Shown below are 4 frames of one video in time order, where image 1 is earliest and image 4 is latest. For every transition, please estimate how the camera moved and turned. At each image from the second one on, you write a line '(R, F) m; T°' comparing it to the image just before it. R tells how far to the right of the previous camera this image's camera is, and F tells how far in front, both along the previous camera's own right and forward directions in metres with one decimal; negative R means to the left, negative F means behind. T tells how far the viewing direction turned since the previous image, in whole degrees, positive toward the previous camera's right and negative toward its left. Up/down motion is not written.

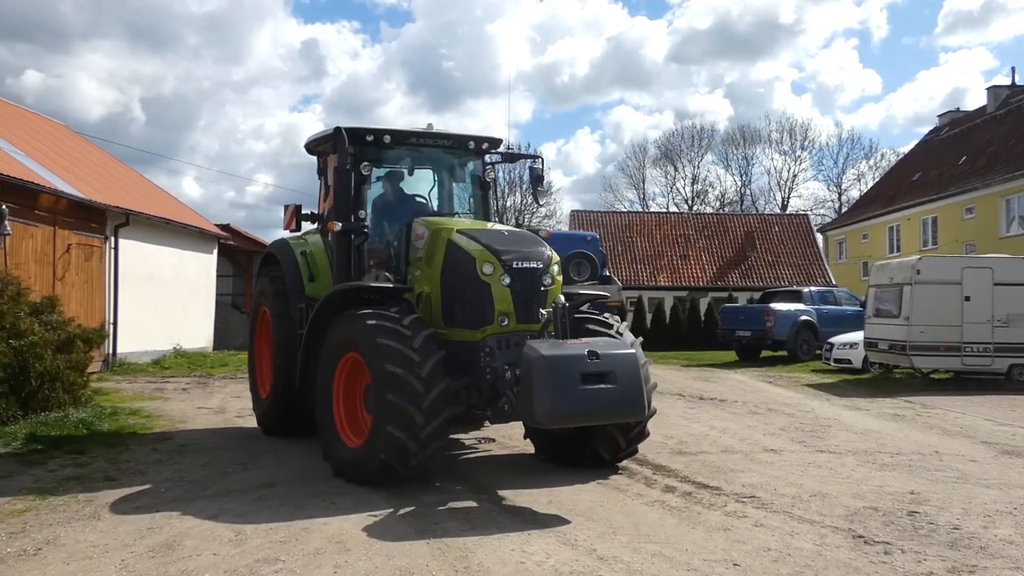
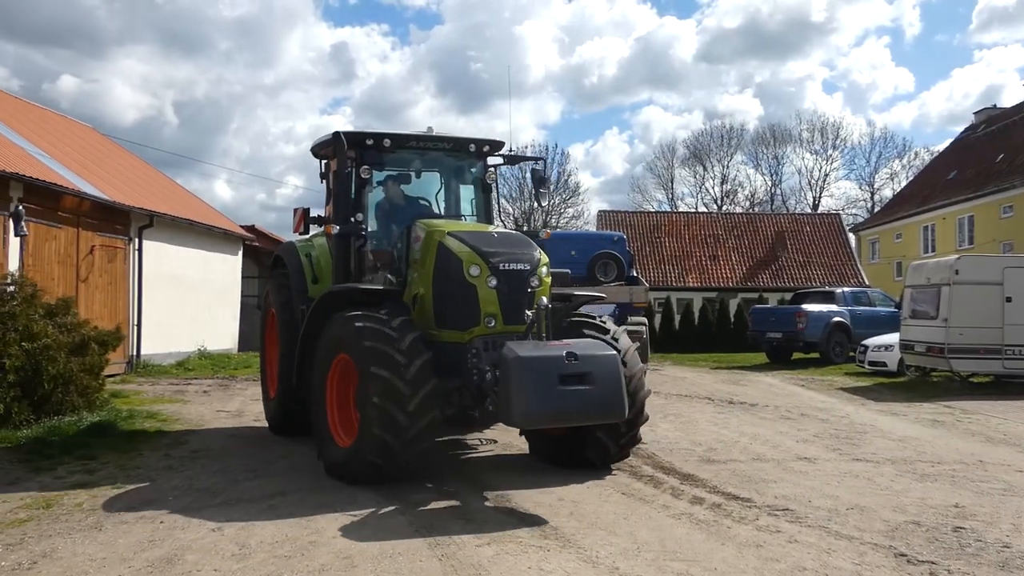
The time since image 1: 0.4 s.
(+0.1, +0.3) m; -2°
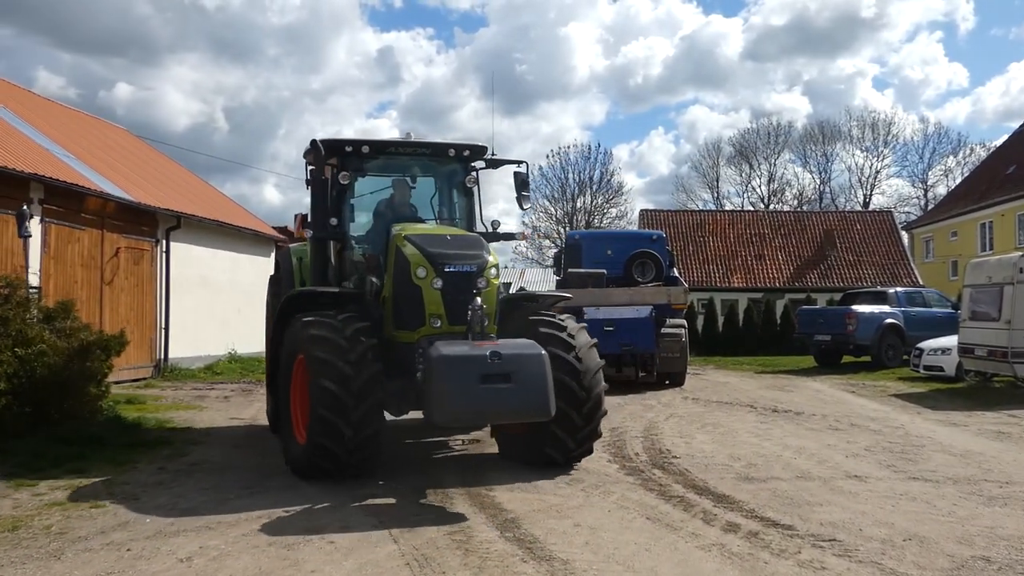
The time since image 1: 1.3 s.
(+0.2, +0.6) m; -3°
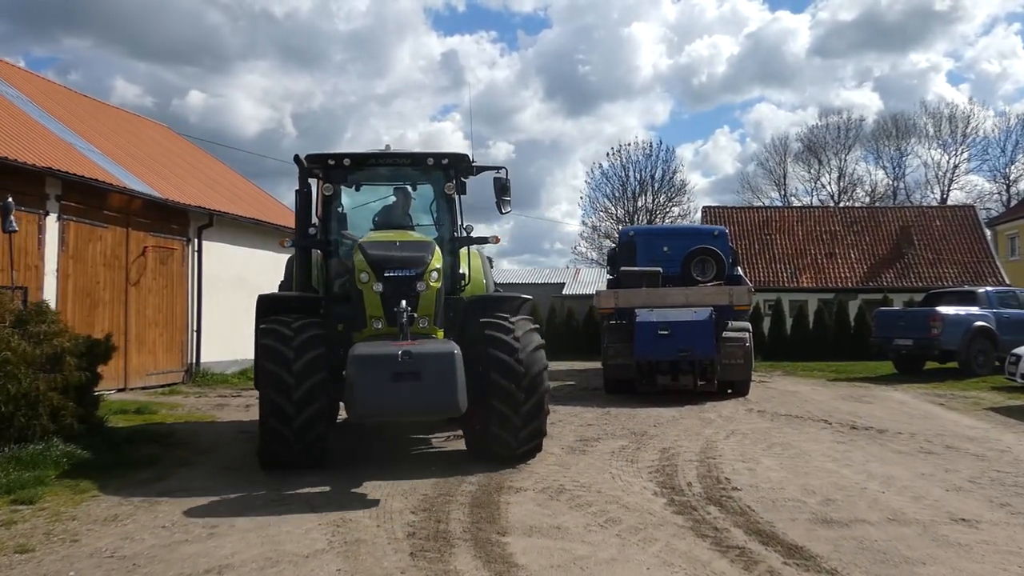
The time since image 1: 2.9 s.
(+0.2, +1.2) m; -4°
